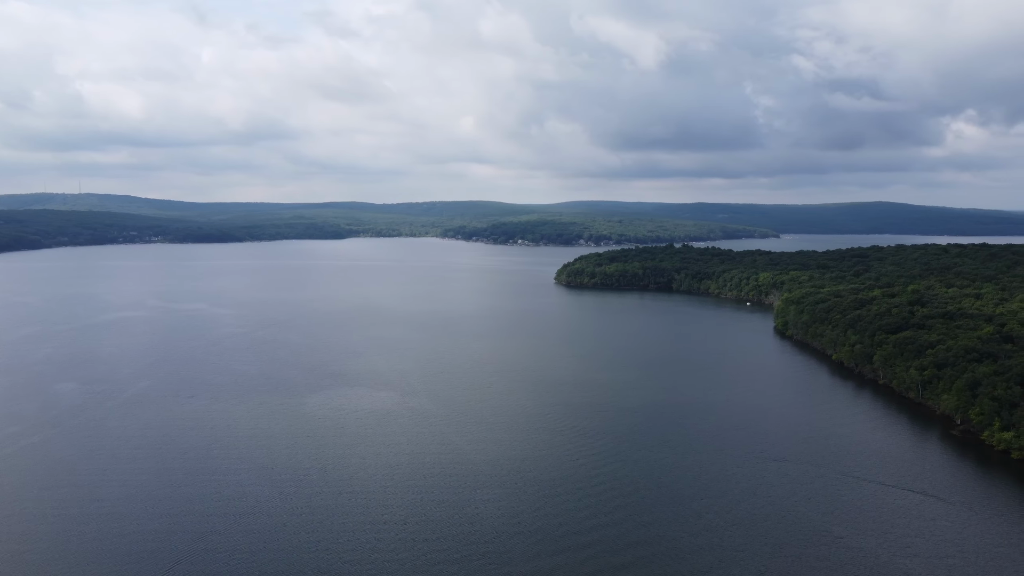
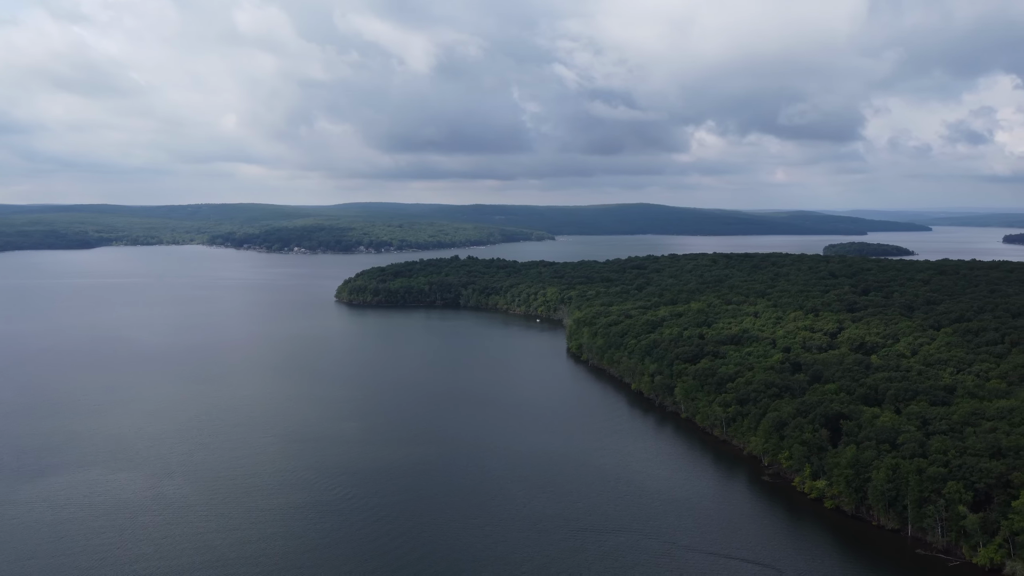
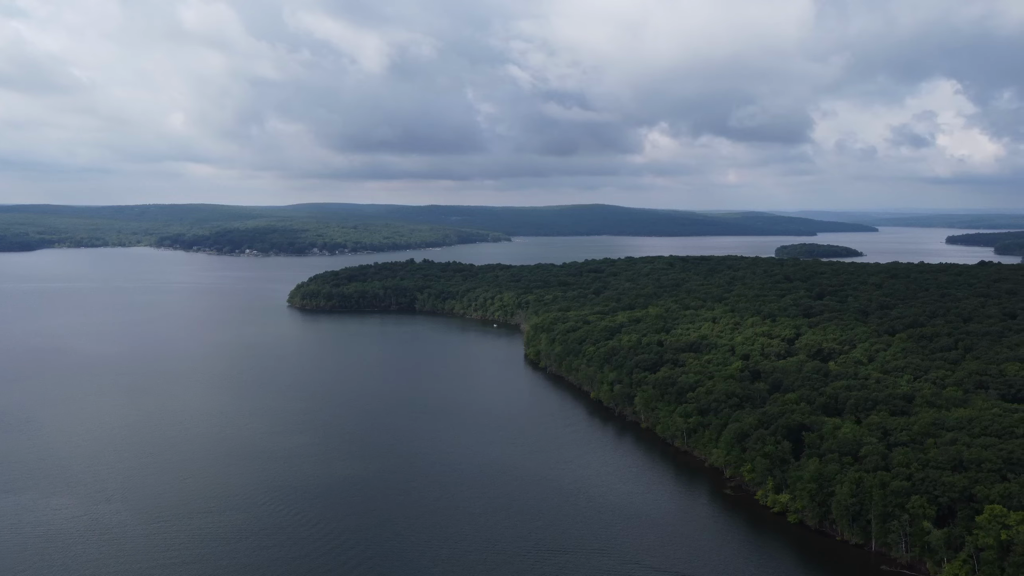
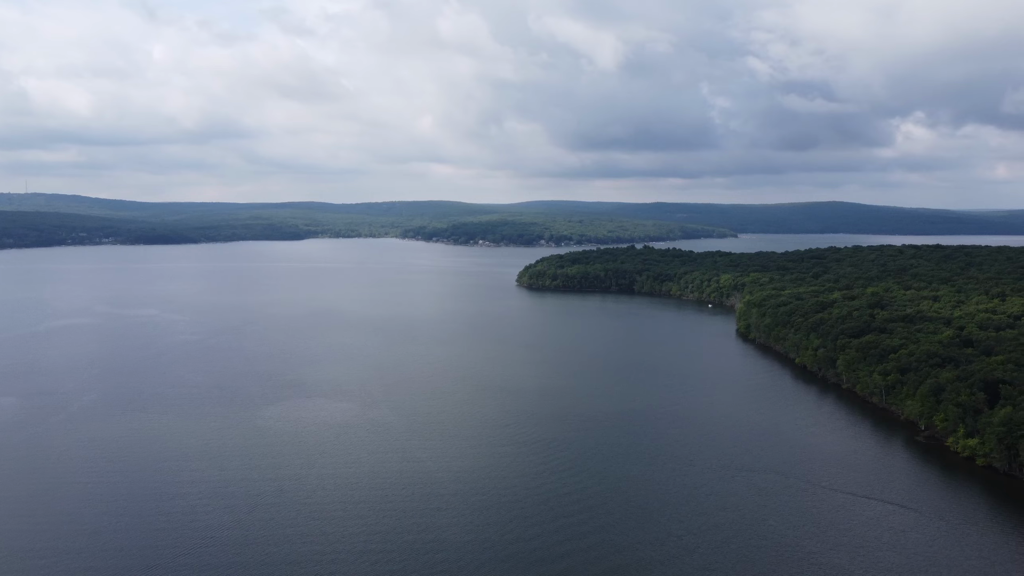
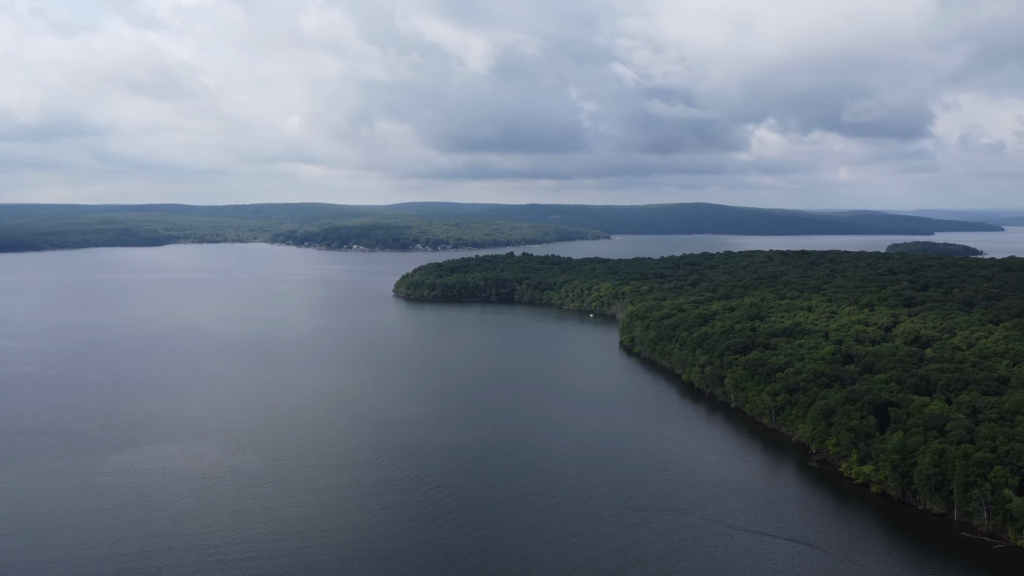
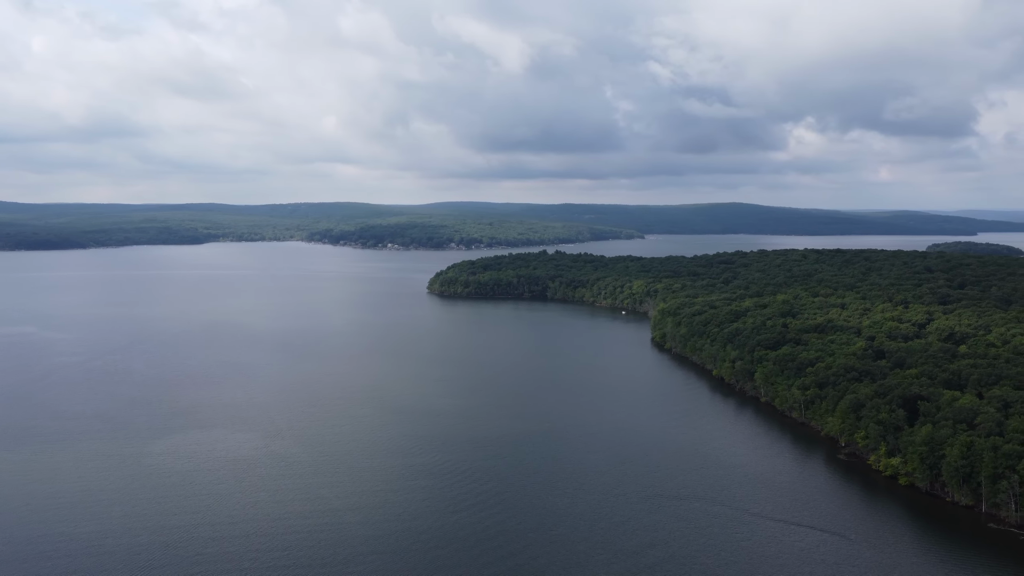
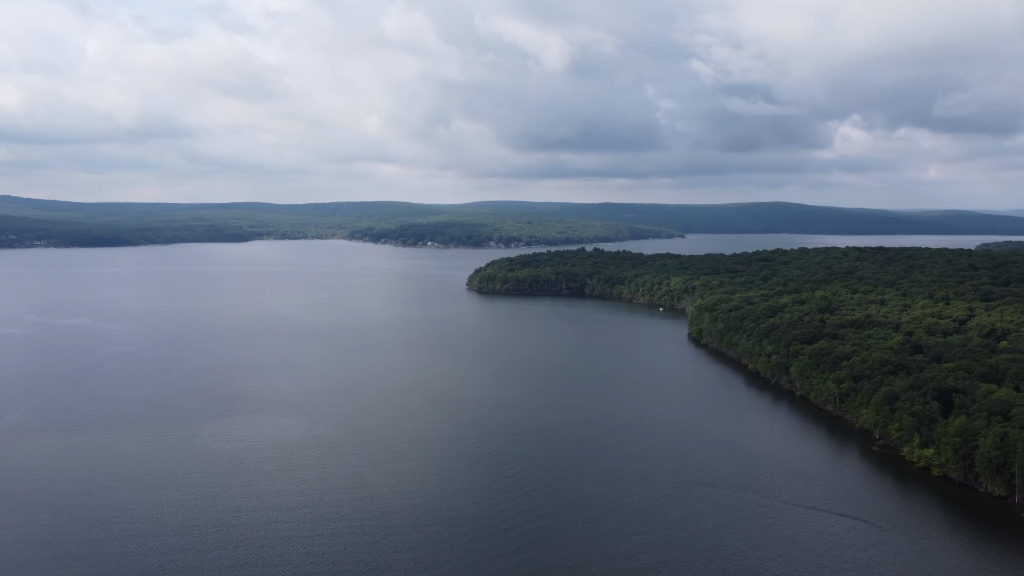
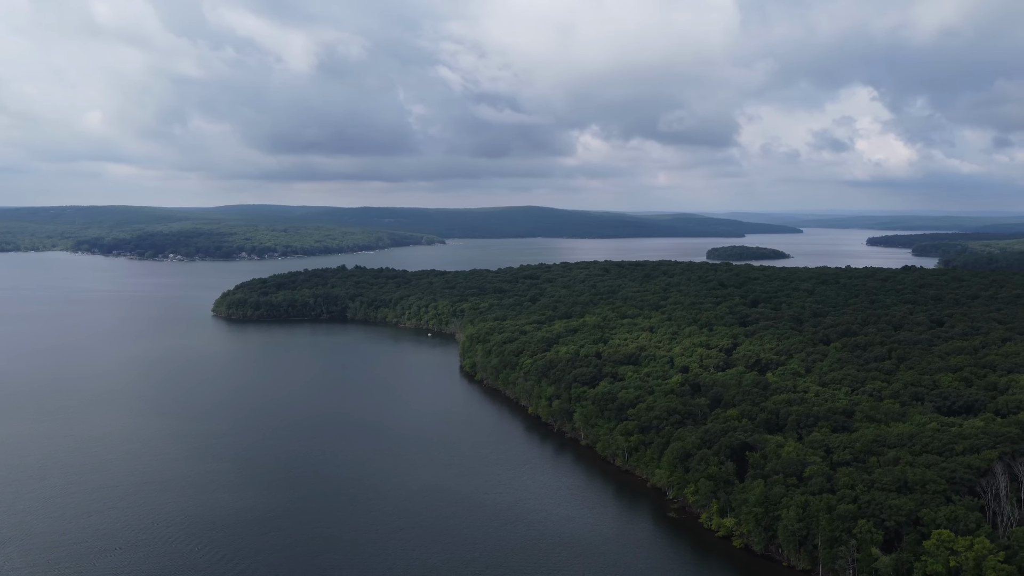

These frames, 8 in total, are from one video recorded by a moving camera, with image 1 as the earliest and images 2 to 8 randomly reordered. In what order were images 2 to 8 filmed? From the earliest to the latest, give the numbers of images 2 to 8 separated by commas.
4, 7, 6, 5, 2, 3, 8
